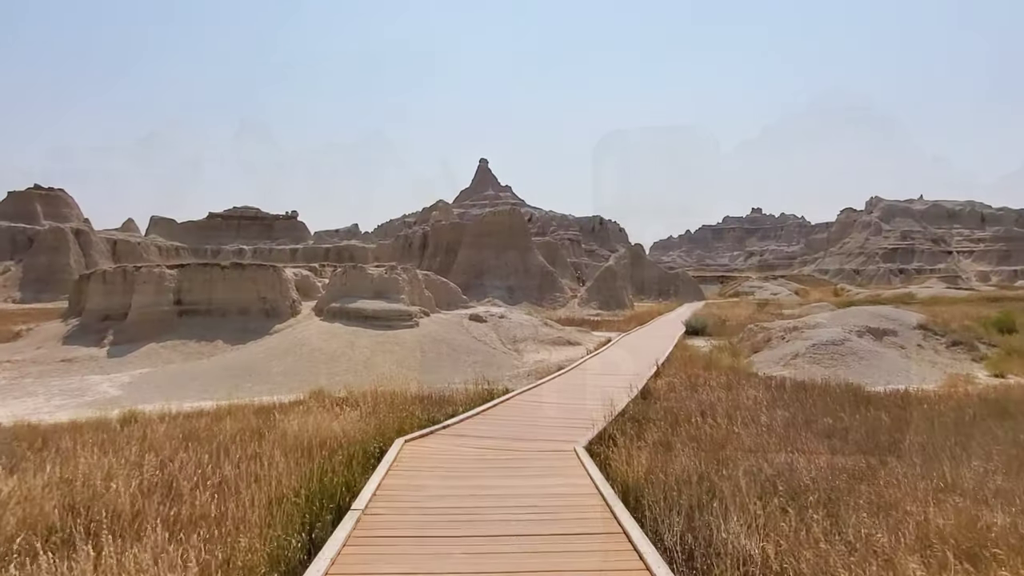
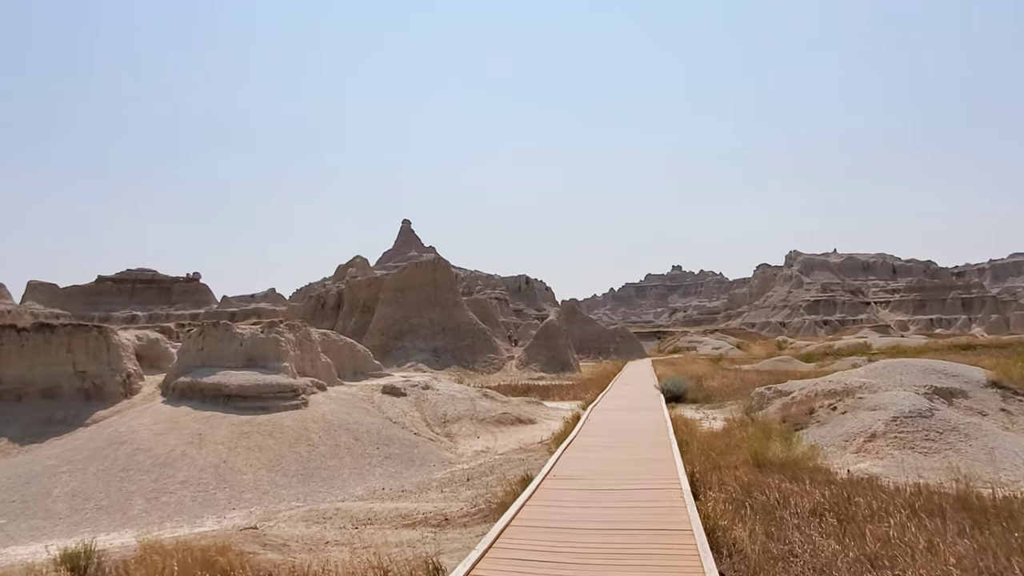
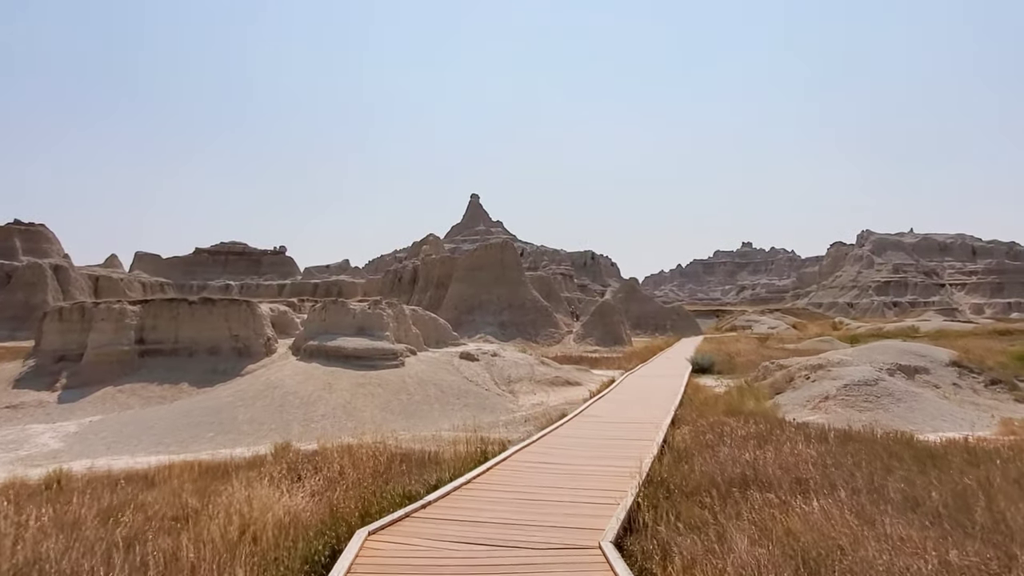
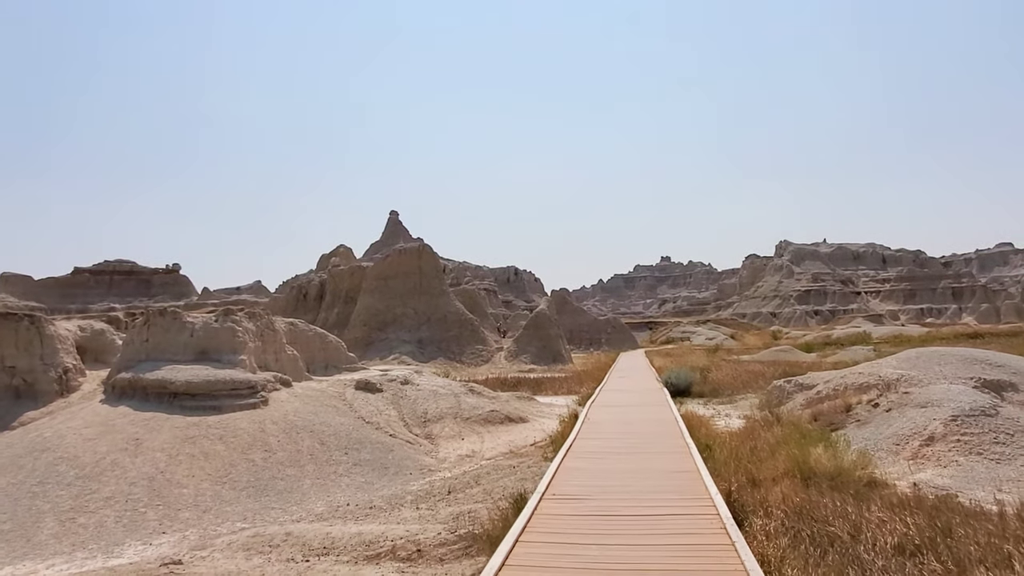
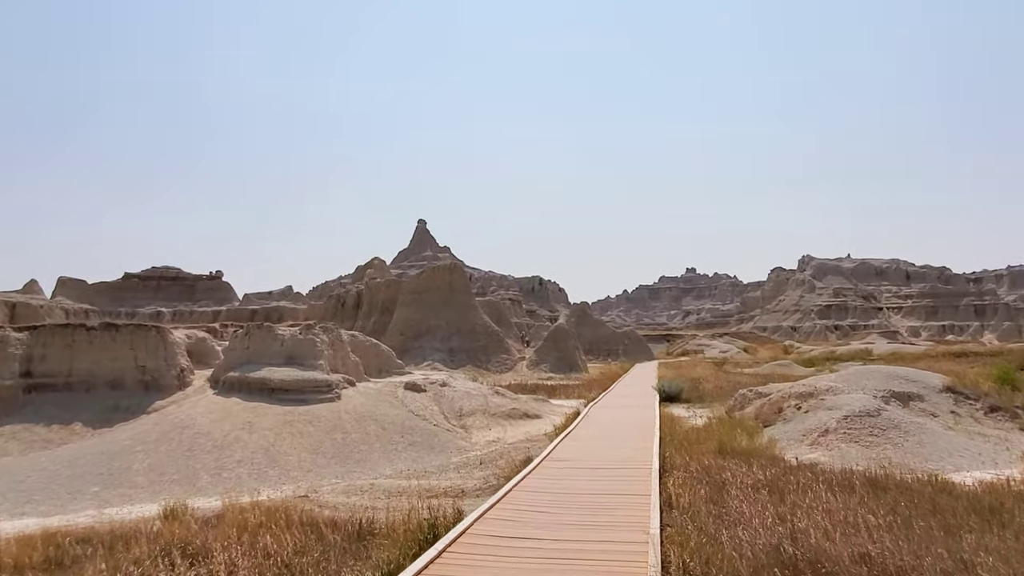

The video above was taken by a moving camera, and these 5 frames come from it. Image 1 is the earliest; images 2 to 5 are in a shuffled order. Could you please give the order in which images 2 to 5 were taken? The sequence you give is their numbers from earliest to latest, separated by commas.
3, 5, 2, 4
